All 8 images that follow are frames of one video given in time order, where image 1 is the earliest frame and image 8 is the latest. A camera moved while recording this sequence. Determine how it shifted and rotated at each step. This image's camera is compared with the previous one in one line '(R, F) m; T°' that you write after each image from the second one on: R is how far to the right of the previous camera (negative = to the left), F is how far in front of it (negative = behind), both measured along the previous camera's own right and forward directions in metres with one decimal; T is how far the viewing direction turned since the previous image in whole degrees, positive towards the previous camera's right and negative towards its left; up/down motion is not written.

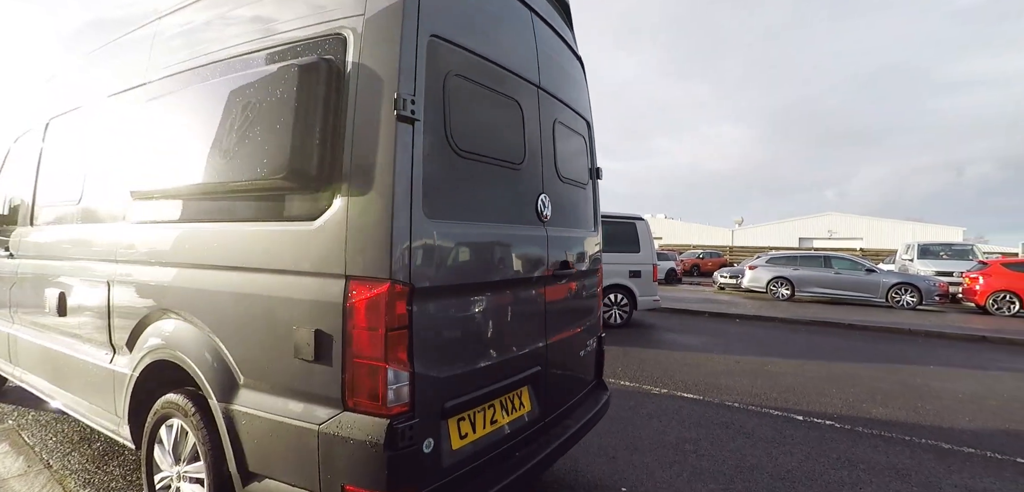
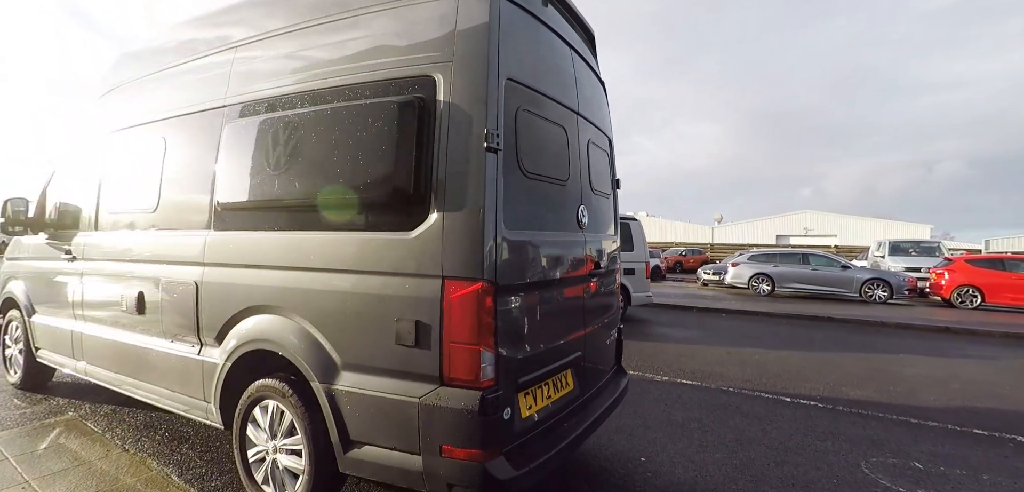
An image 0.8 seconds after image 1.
(-0.3, -0.4) m; +2°
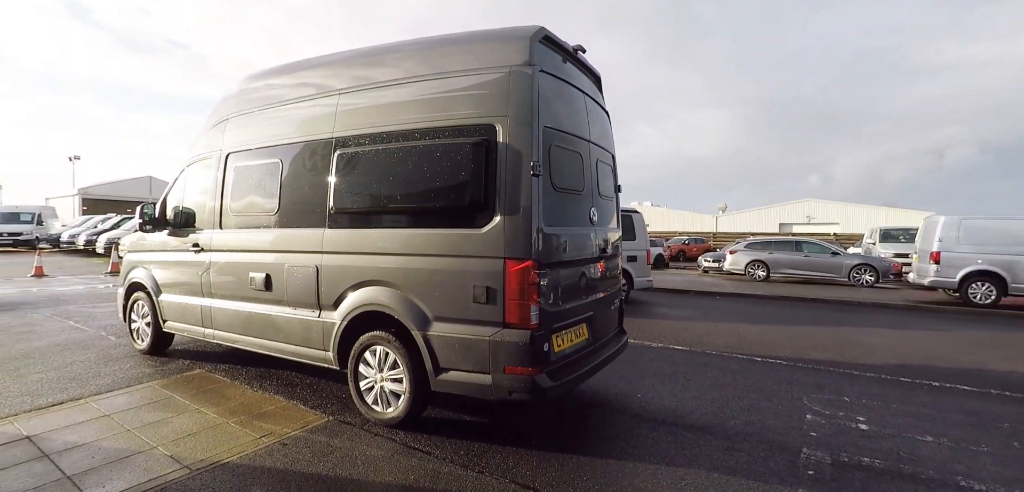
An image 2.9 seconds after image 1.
(-0.2, -1.1) m; -1°
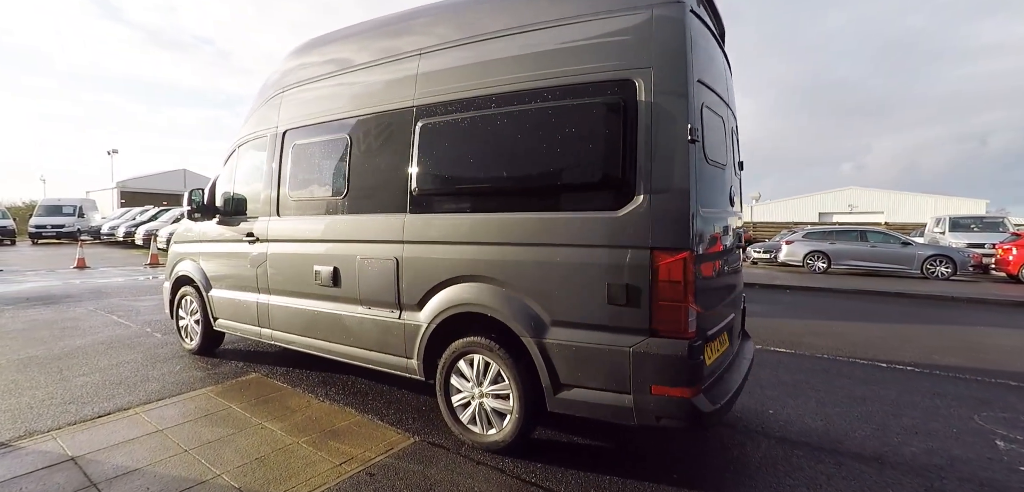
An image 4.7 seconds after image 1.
(-0.6, +0.6) m; -3°
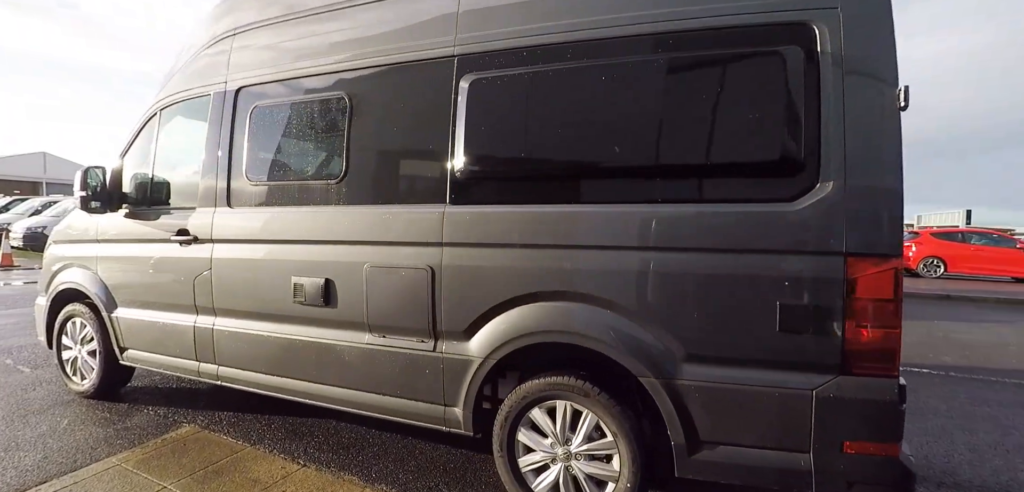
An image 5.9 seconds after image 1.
(-0.8, +0.9) m; +10°
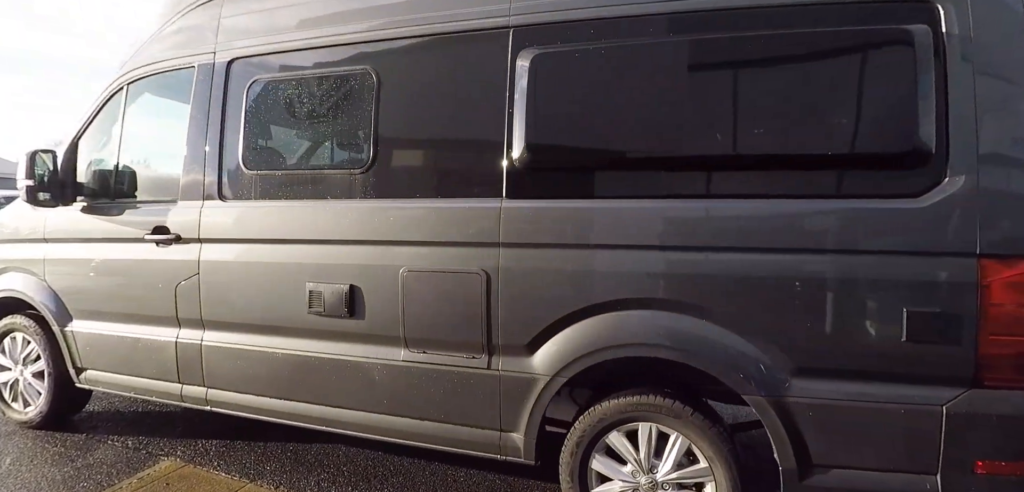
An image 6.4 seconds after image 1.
(-0.5, +0.3) m; +6°
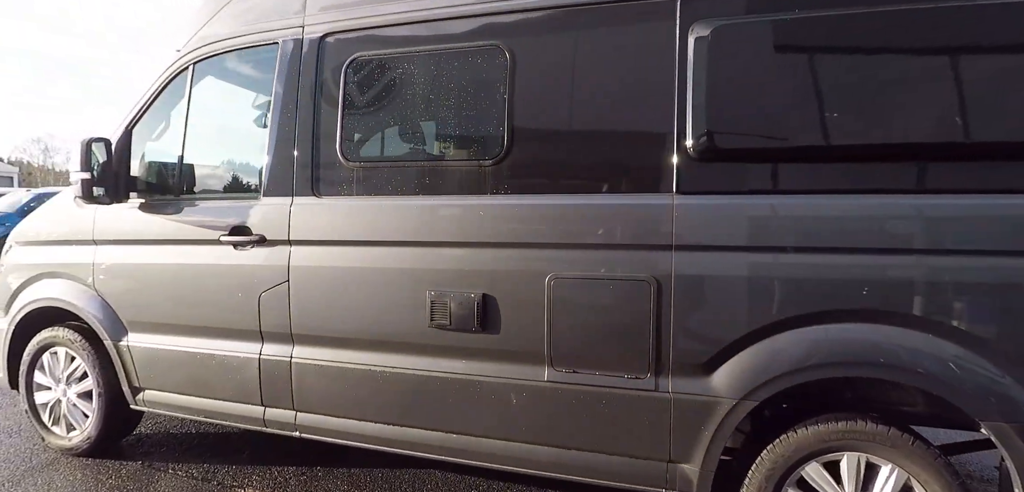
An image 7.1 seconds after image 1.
(-0.7, +0.3) m; +2°
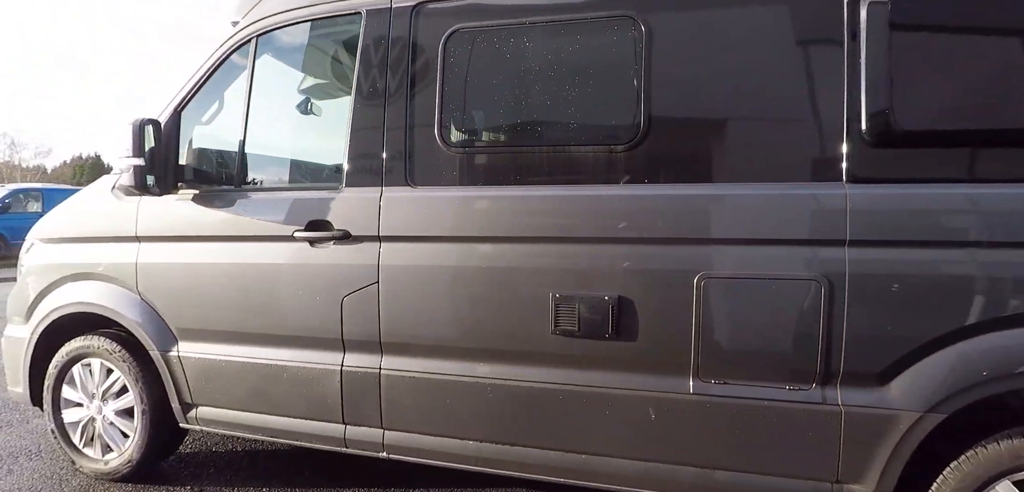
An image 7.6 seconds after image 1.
(-0.6, +0.2) m; +2°
